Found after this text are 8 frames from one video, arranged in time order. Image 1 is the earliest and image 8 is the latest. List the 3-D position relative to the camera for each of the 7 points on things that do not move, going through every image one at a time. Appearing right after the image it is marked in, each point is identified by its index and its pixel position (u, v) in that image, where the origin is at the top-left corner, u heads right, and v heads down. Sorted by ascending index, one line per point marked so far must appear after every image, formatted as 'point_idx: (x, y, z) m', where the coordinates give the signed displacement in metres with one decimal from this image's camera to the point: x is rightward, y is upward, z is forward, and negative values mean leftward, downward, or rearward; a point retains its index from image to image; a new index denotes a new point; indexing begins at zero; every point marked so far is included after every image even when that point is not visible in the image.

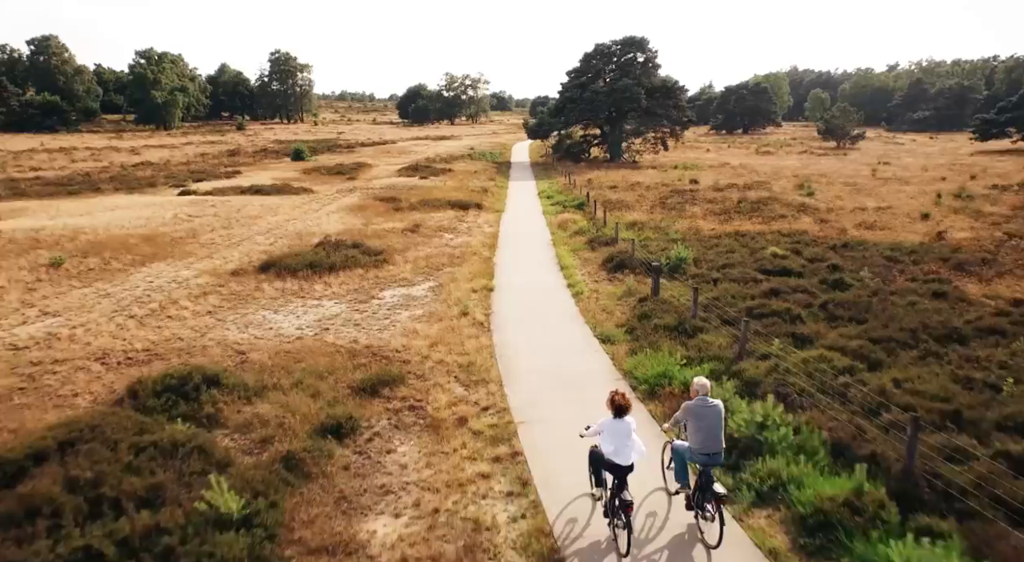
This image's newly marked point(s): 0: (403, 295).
0: (-3.1, -0.4, +16.9) m
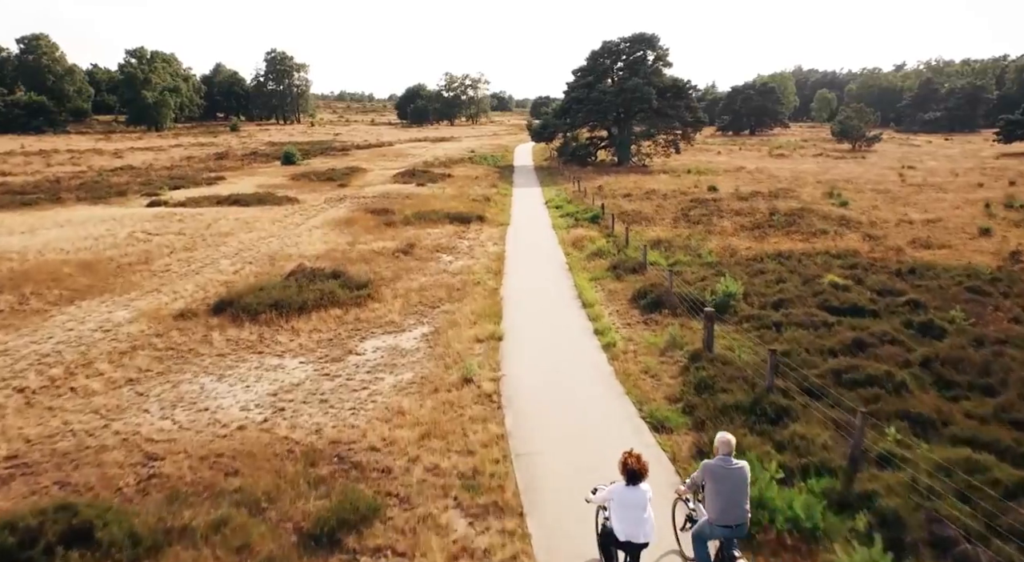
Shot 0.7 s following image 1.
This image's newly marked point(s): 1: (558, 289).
0: (-2.7, -1.5, +13.4) m
1: (+1.4, -0.1, +19.1) m
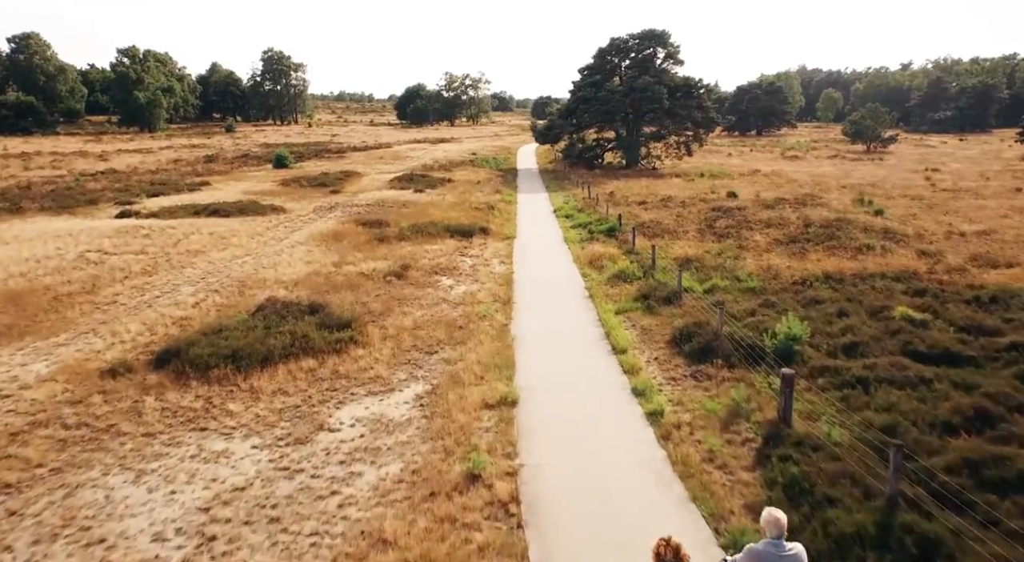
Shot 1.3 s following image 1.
0: (-2.4, -2.4, +10.3) m
1: (+1.7, -1.0, +16.1) m
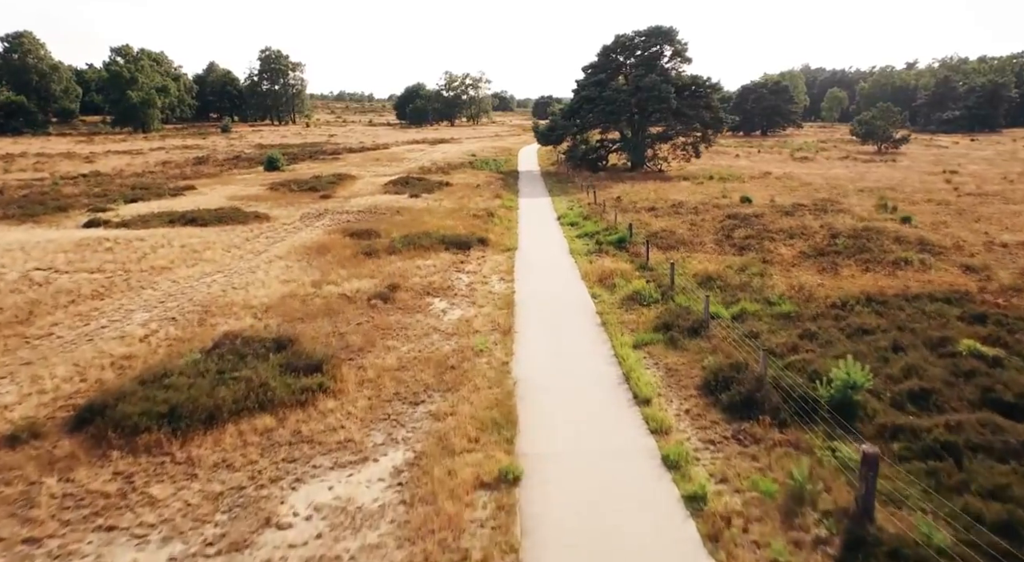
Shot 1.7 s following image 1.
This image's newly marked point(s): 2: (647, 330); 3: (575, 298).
0: (-2.4, -3.1, +8.0) m
1: (+1.8, -1.7, +13.8) m
2: (+3.4, -1.2, +15.2) m
3: (+1.9, -0.5, +18.7) m
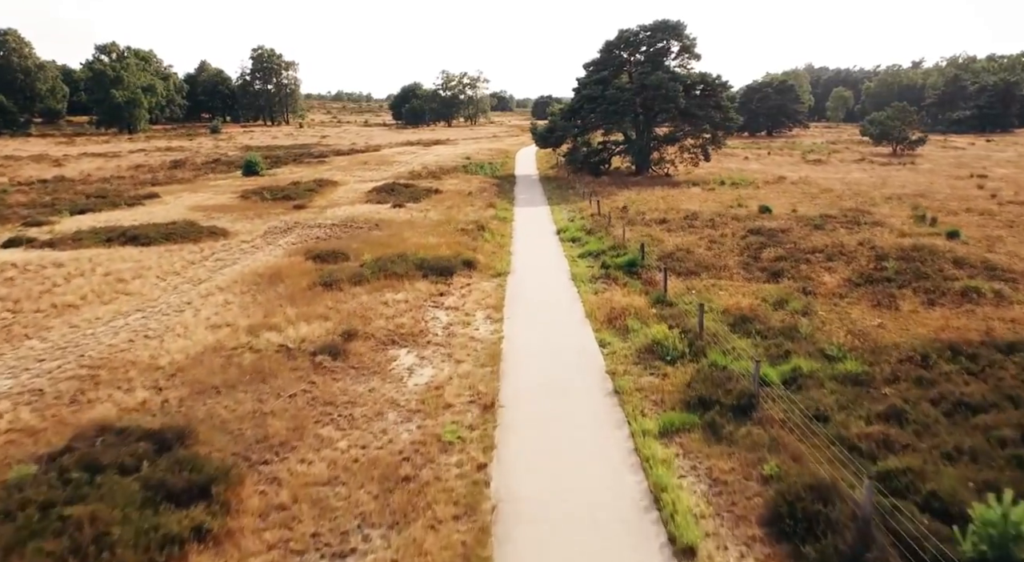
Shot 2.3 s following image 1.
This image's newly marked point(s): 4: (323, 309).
0: (-2.7, -4.2, +4.2) m
1: (+1.4, -2.8, +9.9) m
2: (+3.1, -2.3, +11.3) m
3: (+1.6, -1.6, +14.8) m
4: (-5.2, -0.8, +16.7) m
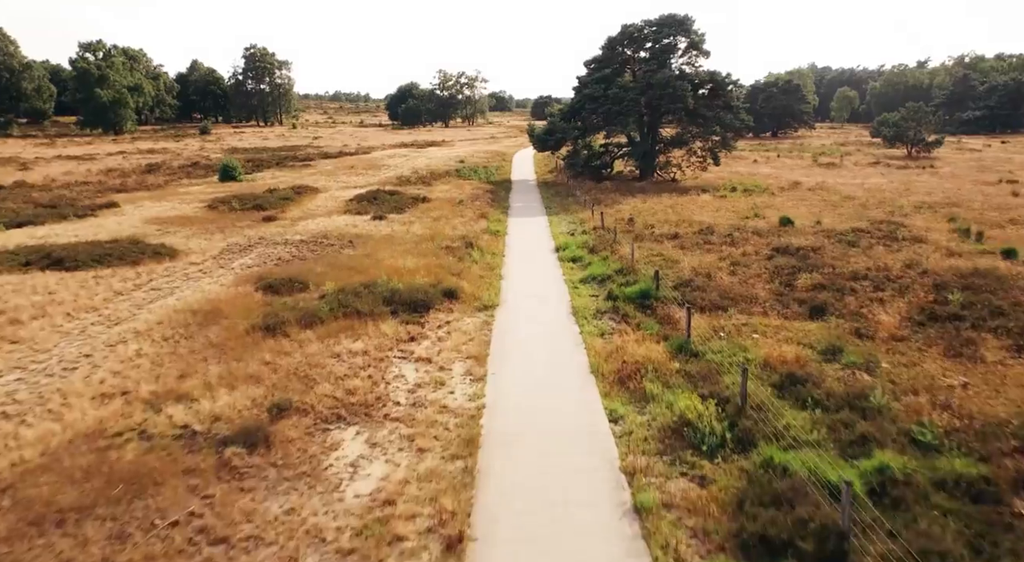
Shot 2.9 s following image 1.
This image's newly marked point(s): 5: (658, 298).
0: (-3.0, -5.3, +0.5) m
1: (+1.1, -3.9, +6.2) m
2: (+2.8, -3.4, +7.7) m
3: (+1.3, -2.7, +11.1) m
4: (-5.5, -1.8, +13.1) m
5: (+4.5, -0.5, +18.6) m
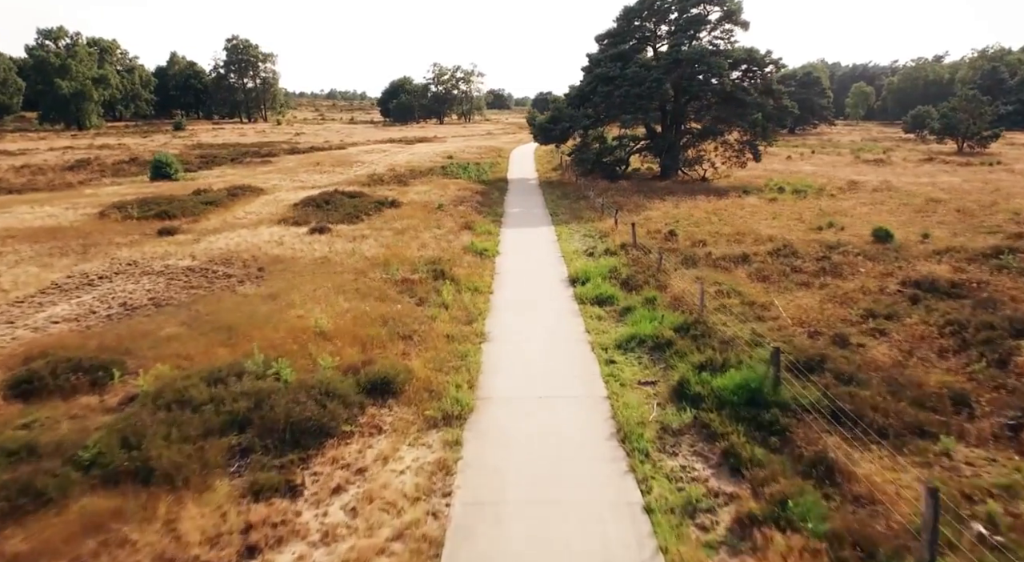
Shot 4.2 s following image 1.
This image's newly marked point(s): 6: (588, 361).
0: (-3.2, -6.7, -8.8) m
1: (+0.9, -5.3, -3.1) m
2: (+2.5, -4.8, -1.6) m
3: (+1.1, -4.1, +1.8) m
4: (-5.8, -3.3, +3.8) m
5: (+4.3, -1.9, +9.3) m
6: (+1.5, -1.8, +11.0) m
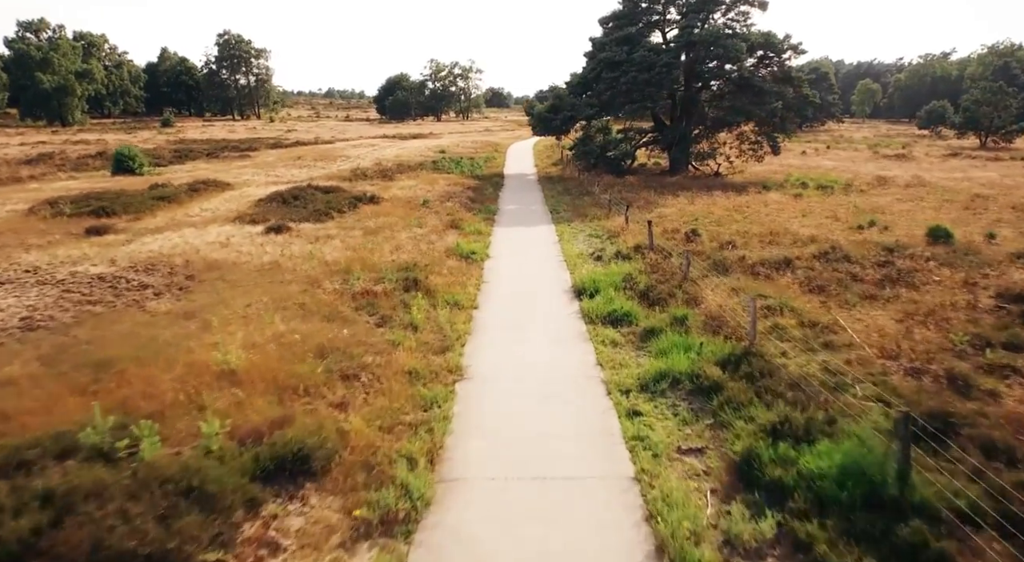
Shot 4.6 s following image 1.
0: (-3.5, -7.0, -12.5) m
1: (+0.7, -5.6, -6.8) m
2: (+2.3, -5.1, -5.3) m
3: (+0.8, -4.4, -1.9) m
4: (-6.0, -3.5, +0.1) m
5: (+4.1, -2.2, +5.6) m
6: (+1.2, -2.1, +7.3) m
